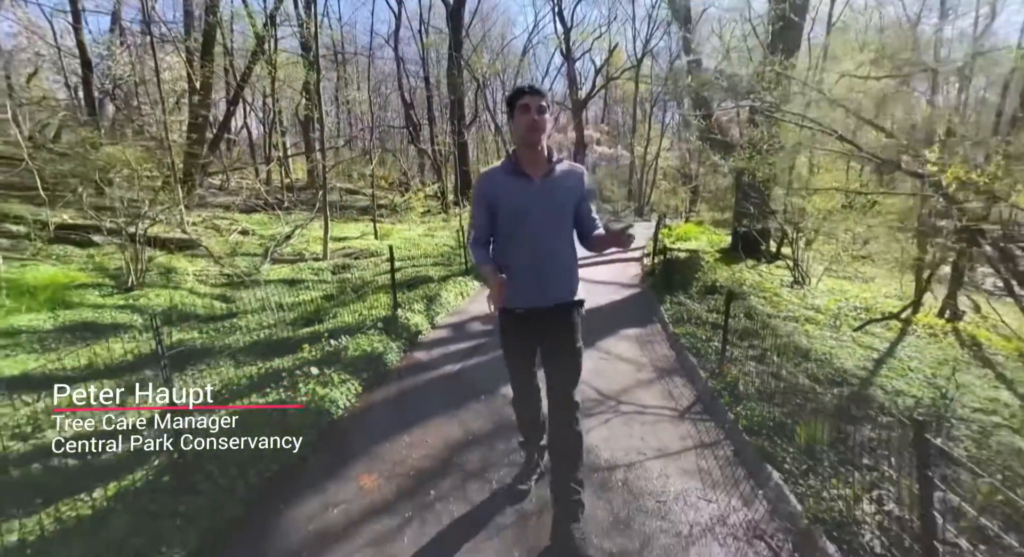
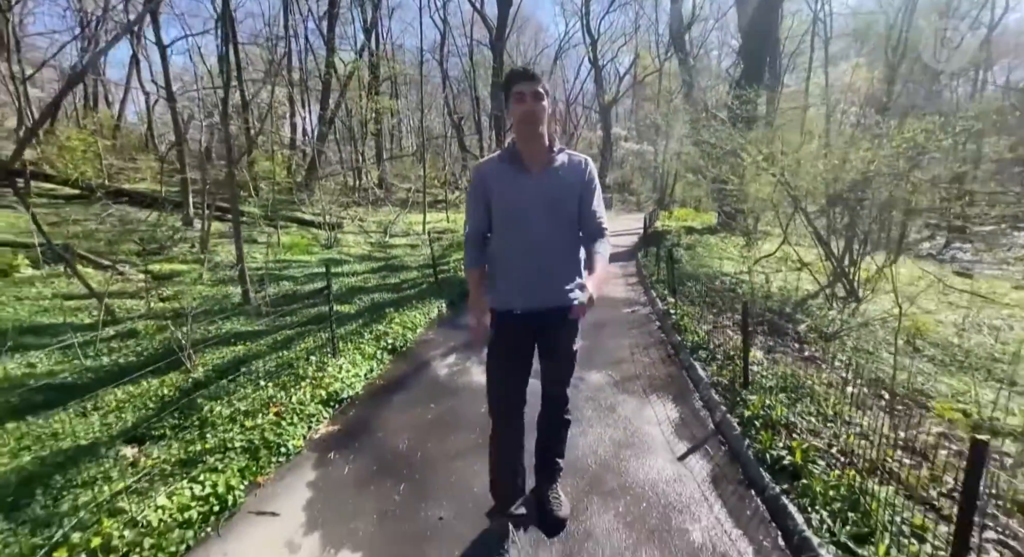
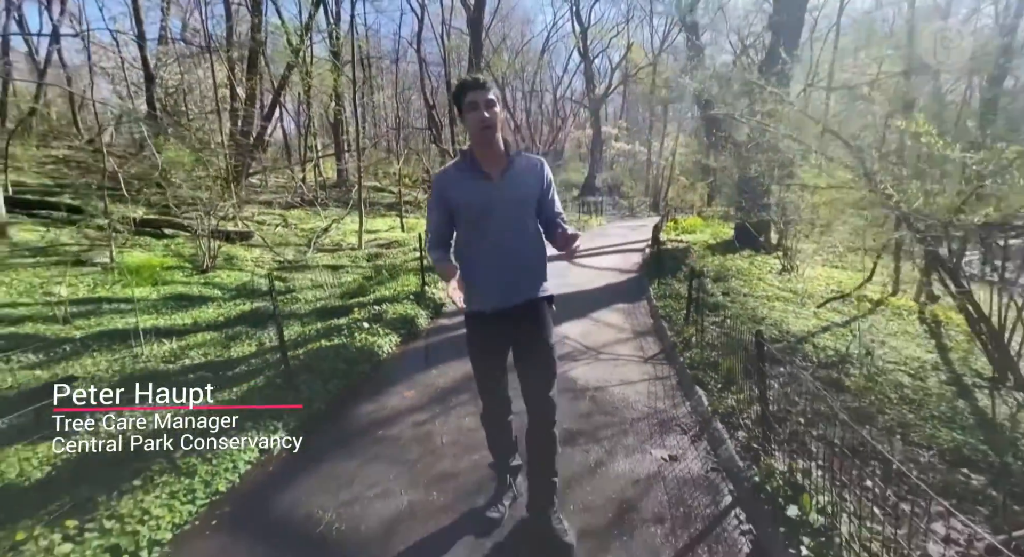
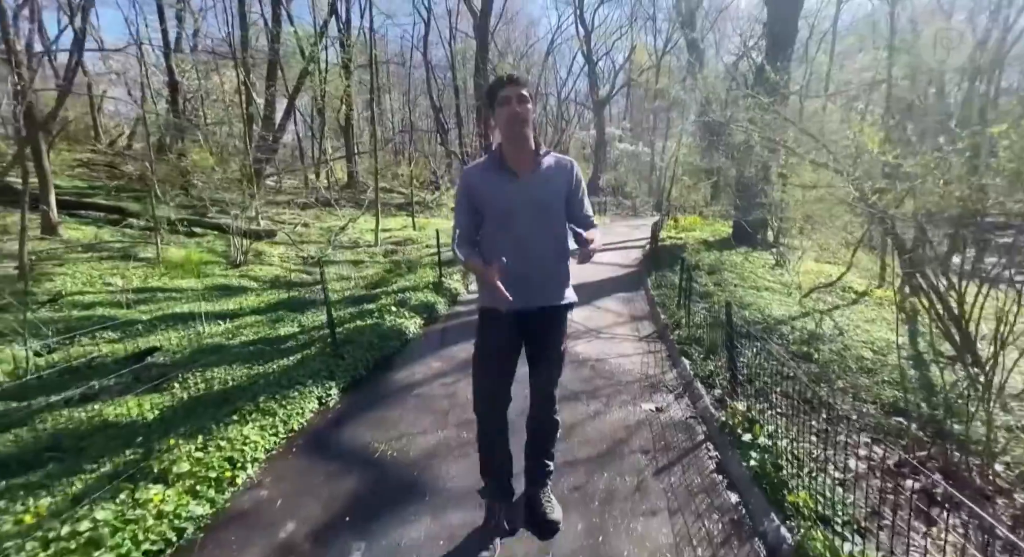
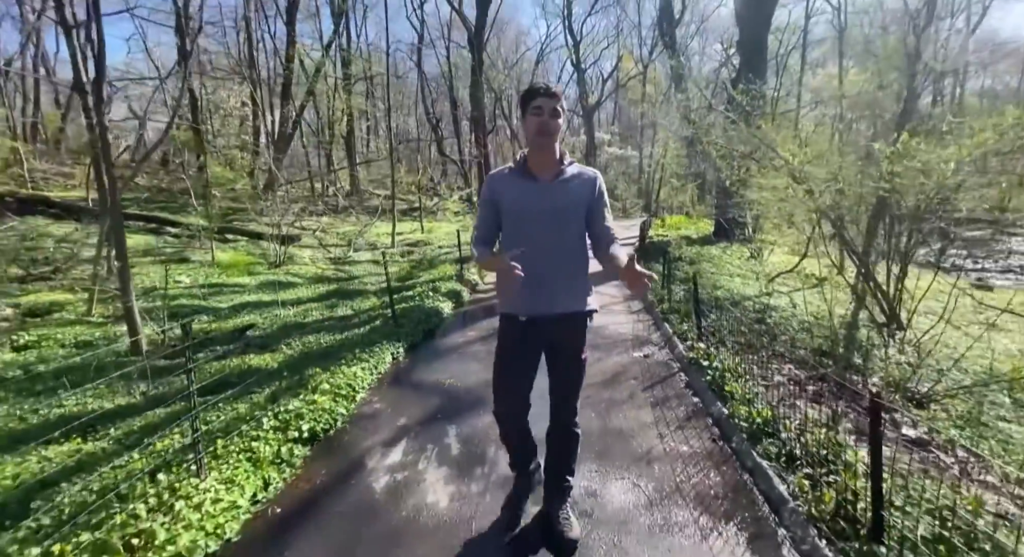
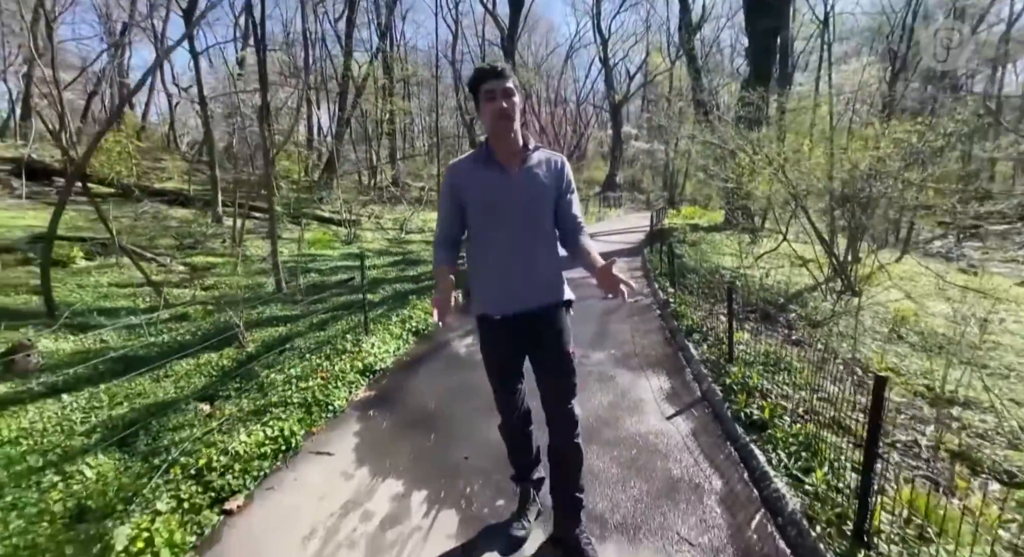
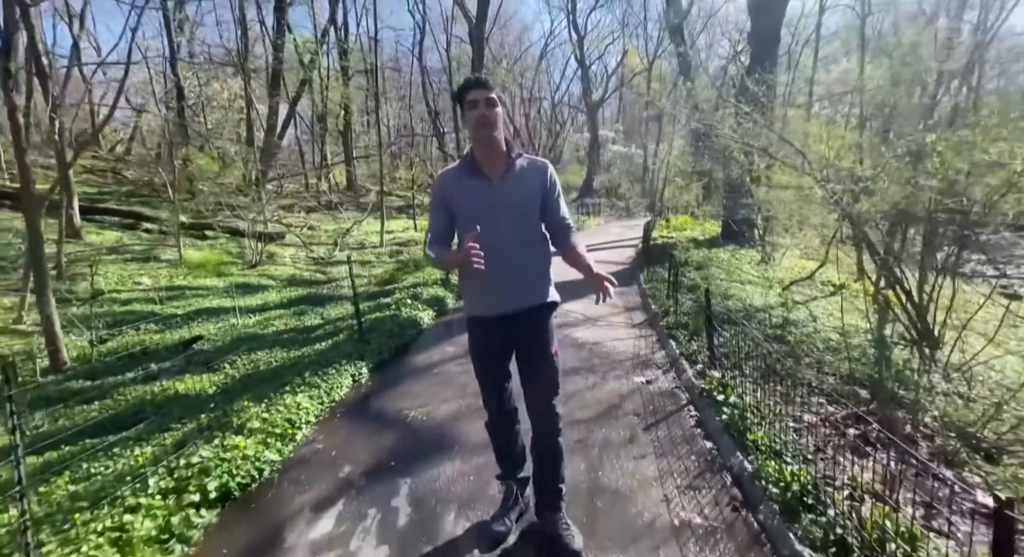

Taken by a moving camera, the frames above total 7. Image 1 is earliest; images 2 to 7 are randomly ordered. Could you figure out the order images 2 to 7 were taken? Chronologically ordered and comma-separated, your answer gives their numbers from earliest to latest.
3, 4, 7, 5, 2, 6
